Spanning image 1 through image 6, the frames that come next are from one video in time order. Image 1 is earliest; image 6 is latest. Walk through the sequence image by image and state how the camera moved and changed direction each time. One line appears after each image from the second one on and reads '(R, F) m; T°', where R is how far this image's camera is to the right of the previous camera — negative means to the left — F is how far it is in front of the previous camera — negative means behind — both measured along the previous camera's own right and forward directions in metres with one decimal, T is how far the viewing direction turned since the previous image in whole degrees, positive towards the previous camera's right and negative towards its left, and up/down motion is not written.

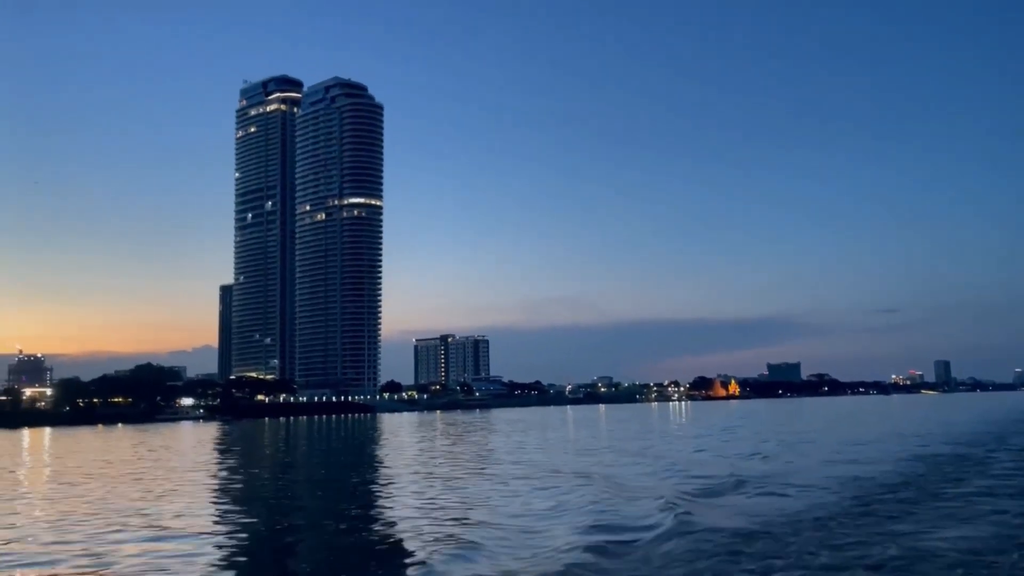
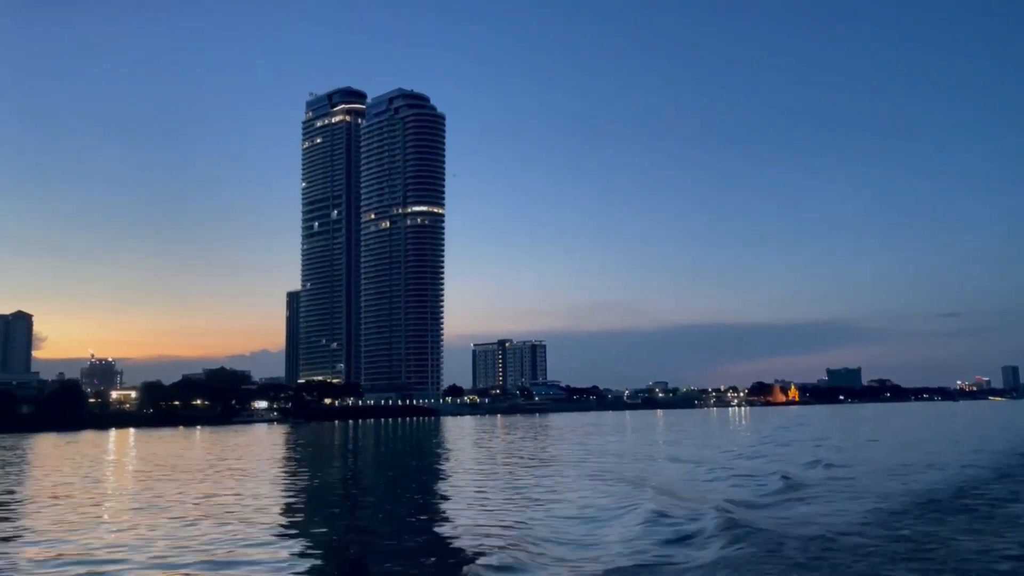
(-0.4, -0.8) m; -3°
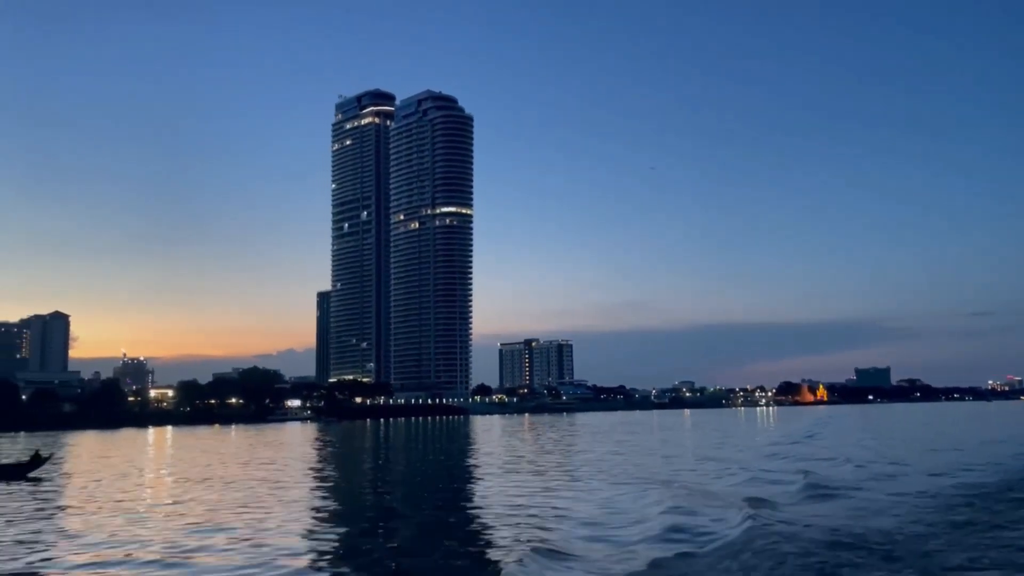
(-0.2, -0.4) m; -2°
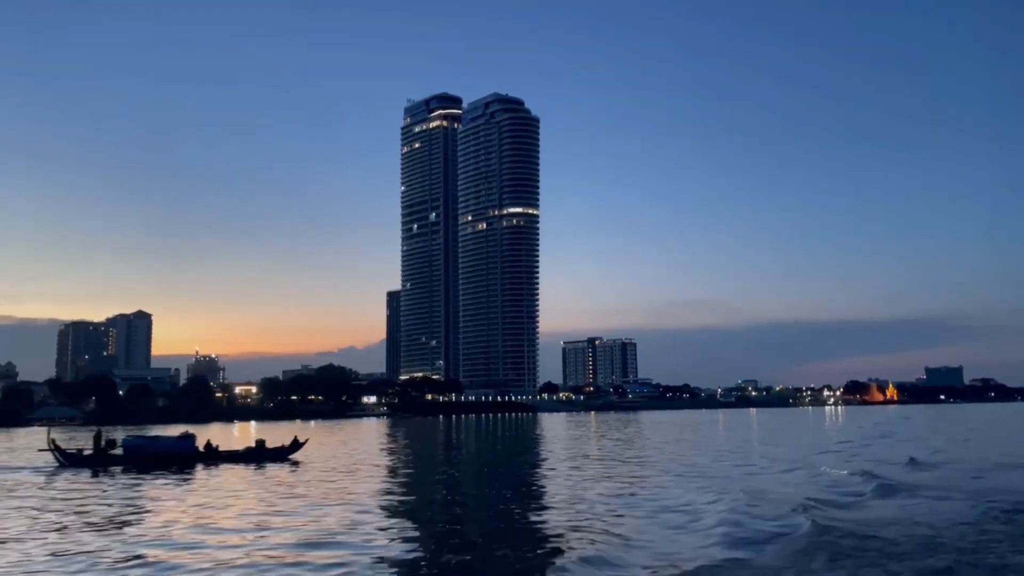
(-0.5, -0.9) m; -4°
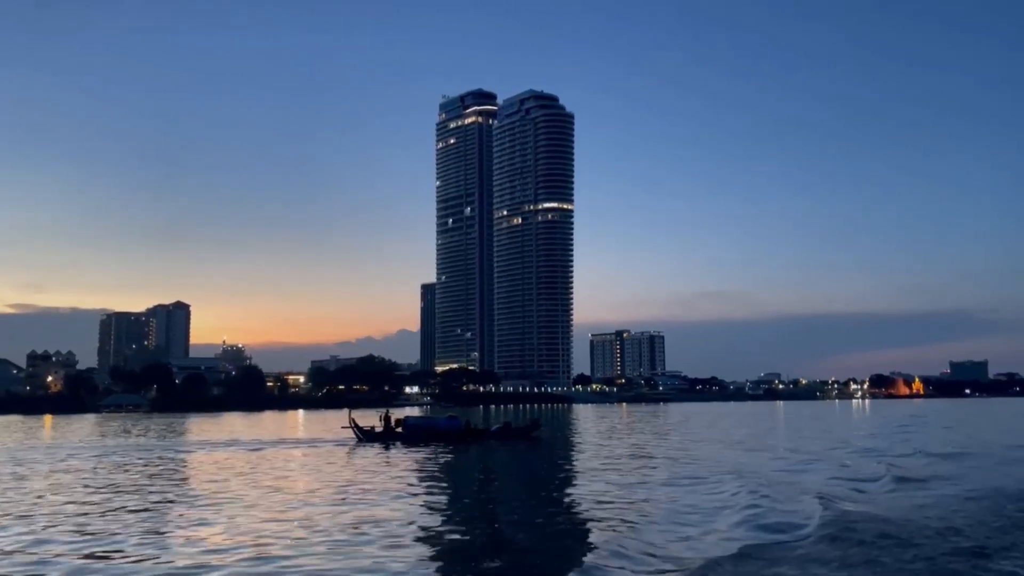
(-1.0, -1.2) m; -1°
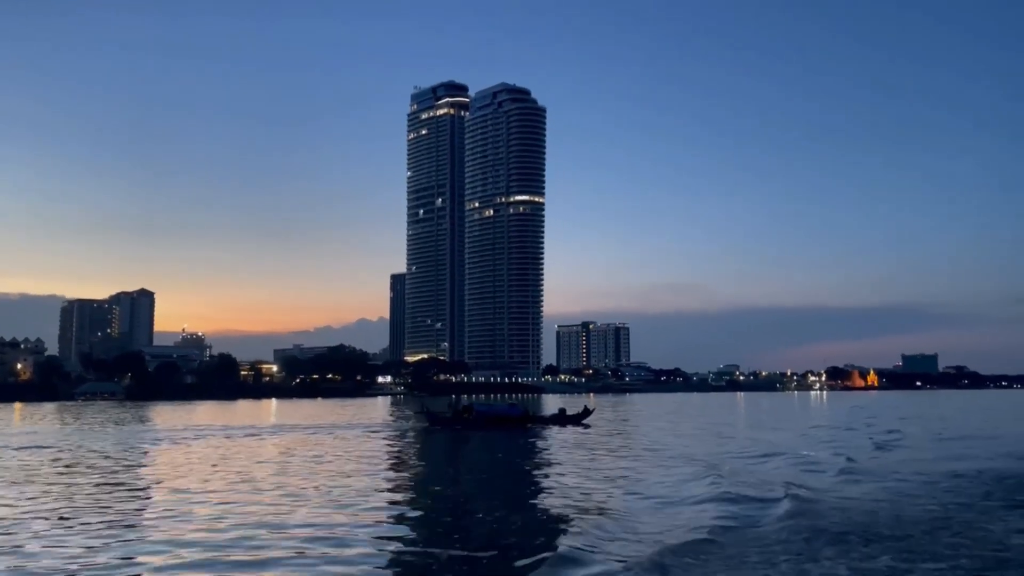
(-0.7, -0.5) m; +3°
